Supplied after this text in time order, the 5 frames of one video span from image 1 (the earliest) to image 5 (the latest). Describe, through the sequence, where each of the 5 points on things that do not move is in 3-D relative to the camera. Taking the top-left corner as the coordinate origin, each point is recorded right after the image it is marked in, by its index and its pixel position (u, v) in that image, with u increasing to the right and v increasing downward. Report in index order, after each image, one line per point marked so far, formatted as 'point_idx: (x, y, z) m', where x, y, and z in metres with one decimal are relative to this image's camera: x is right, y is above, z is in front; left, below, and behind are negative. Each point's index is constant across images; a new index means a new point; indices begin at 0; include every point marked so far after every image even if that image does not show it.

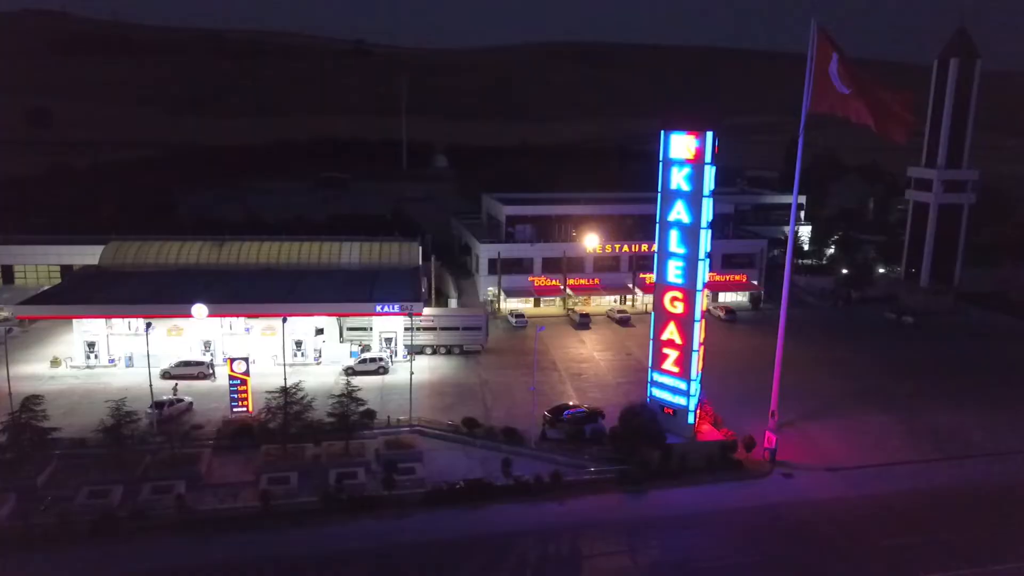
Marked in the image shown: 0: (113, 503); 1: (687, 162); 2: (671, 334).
0: (-9.6, -5.1, +16.8) m
1: (+4.5, +3.3, +18.1) m
2: (+4.3, -1.3, +19.3) m
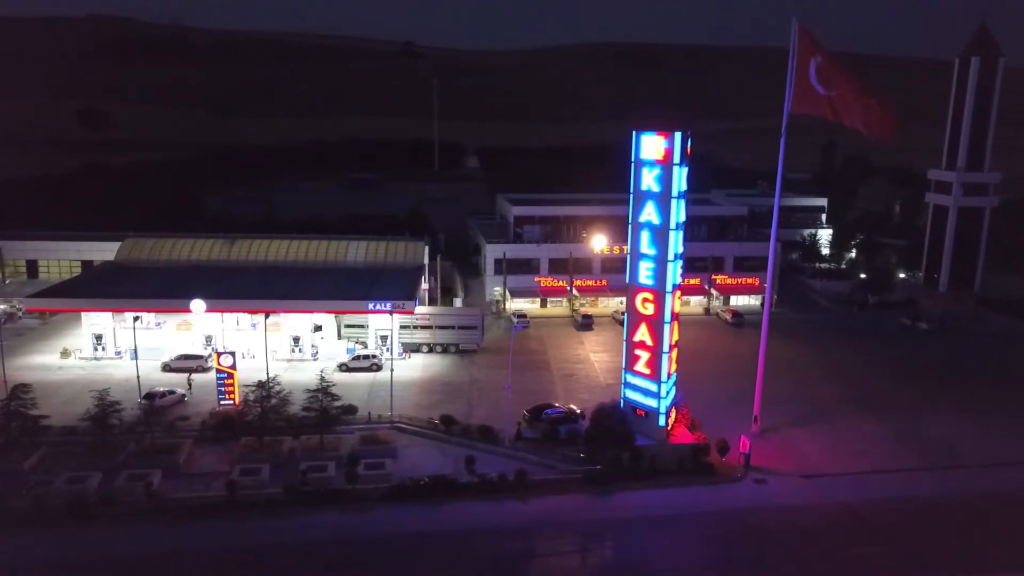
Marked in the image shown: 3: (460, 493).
0: (-10.5, -5.0, +17.4) m
1: (+3.7, +3.2, +18.0) m
2: (+3.5, -1.3, +19.2) m
3: (-1.4, -5.2, +17.9) m
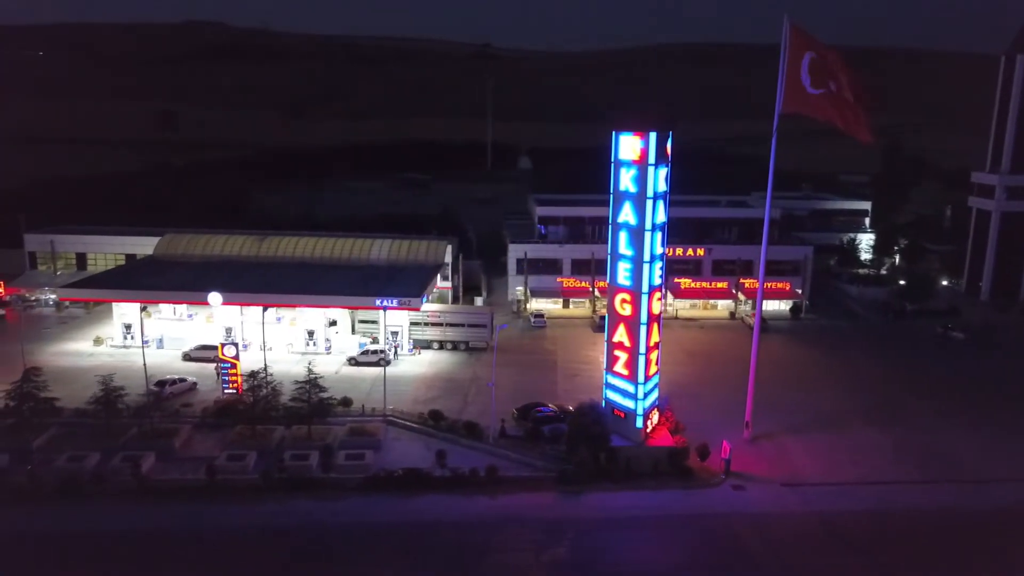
0: (-11.3, -4.7, +18.5) m
1: (+3.1, +3.2, +17.9) m
2: (+3.0, -1.3, +19.1) m
3: (-2.1, -5.2, +18.2) m
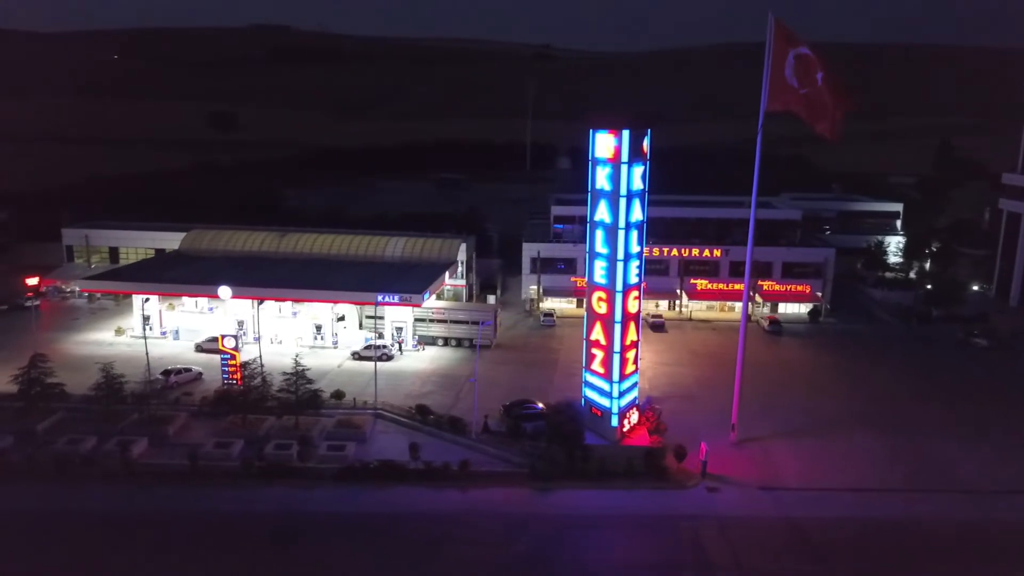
0: (-12.0, -4.5, +19.4) m
1: (+2.5, +3.3, +17.9) m
2: (+2.3, -1.3, +19.1) m
3: (-2.8, -5.0, +18.6) m
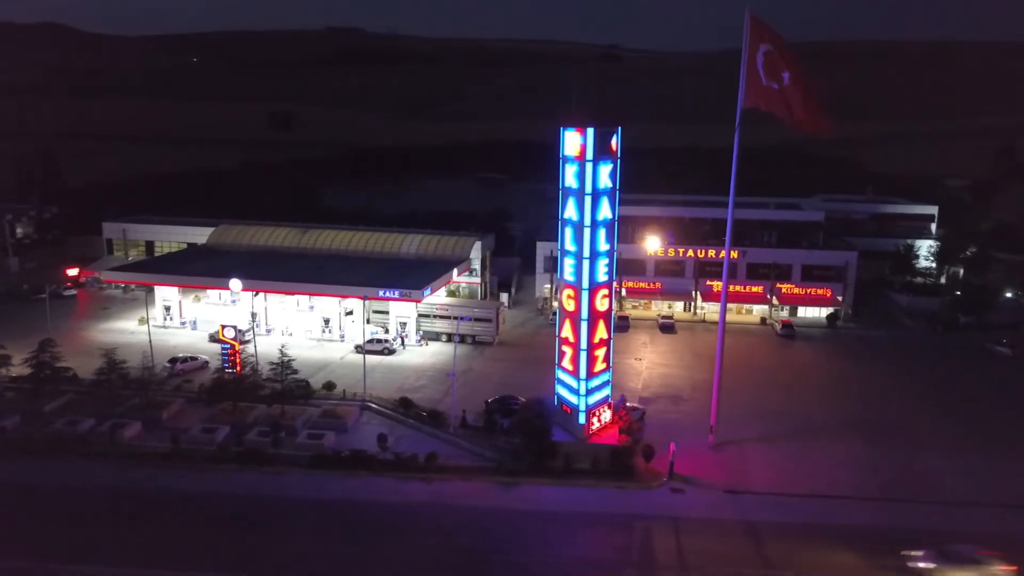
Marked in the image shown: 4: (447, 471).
0: (-12.8, -4.2, +20.6) m
1: (+1.7, +3.3, +18.0) m
2: (+1.5, -1.2, +19.3) m
3: (-3.7, -4.9, +19.1) m
4: (-1.7, -5.0, +19.0) m
